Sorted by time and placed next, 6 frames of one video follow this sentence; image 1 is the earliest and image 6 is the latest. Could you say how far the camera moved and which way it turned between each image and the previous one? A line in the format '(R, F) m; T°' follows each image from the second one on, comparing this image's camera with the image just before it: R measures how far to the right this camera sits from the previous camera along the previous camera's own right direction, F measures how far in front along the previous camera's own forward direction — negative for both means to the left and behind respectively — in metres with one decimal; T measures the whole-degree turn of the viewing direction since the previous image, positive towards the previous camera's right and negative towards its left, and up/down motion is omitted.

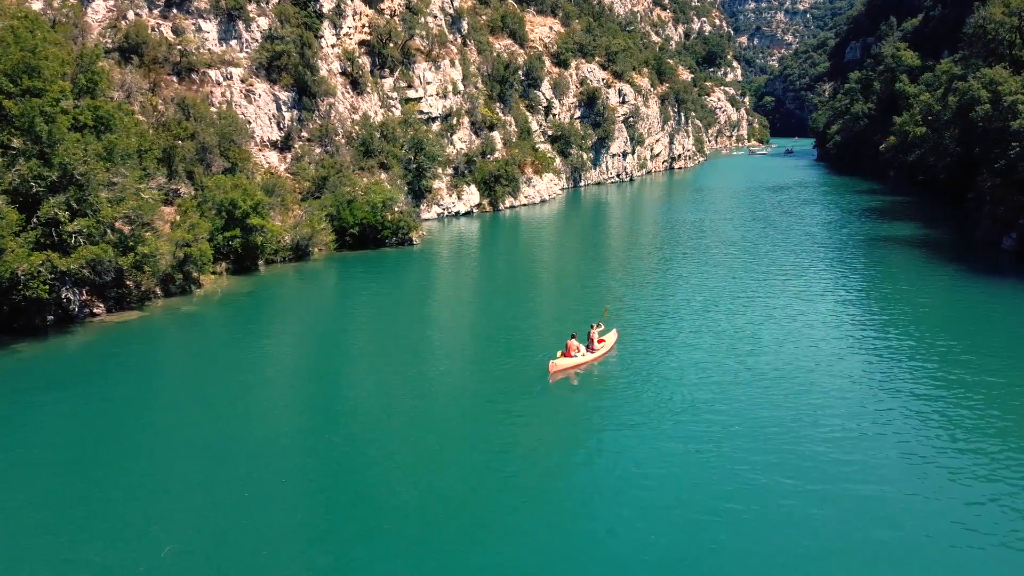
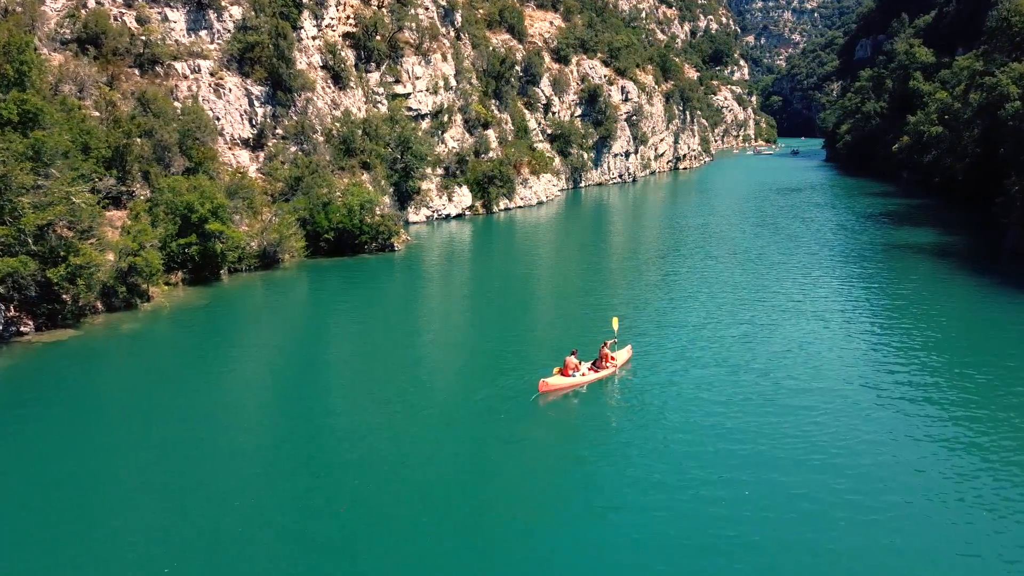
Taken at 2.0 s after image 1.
(+1.1, +3.8) m; 0°
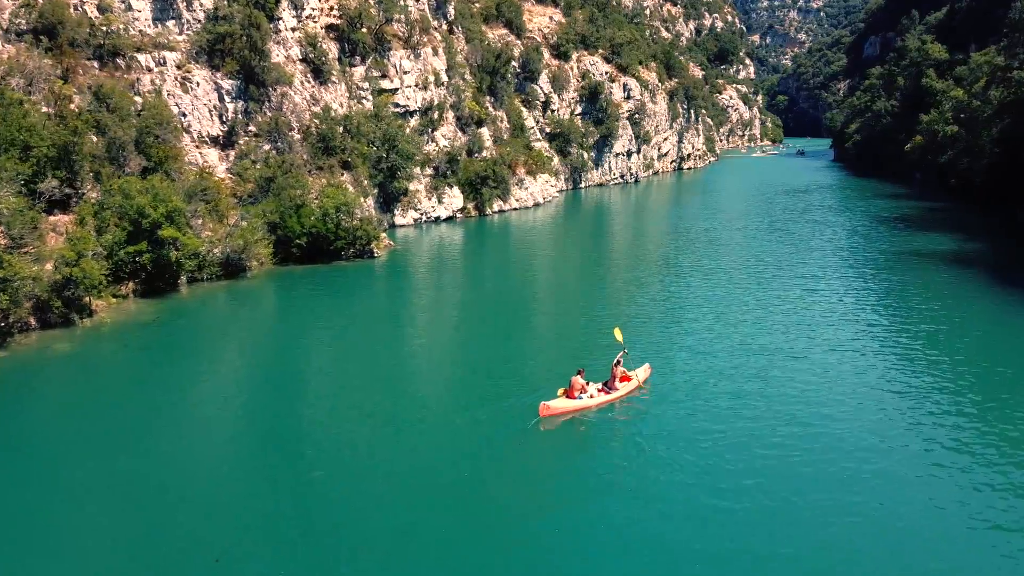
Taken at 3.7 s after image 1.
(+0.9, +3.5) m; 0°
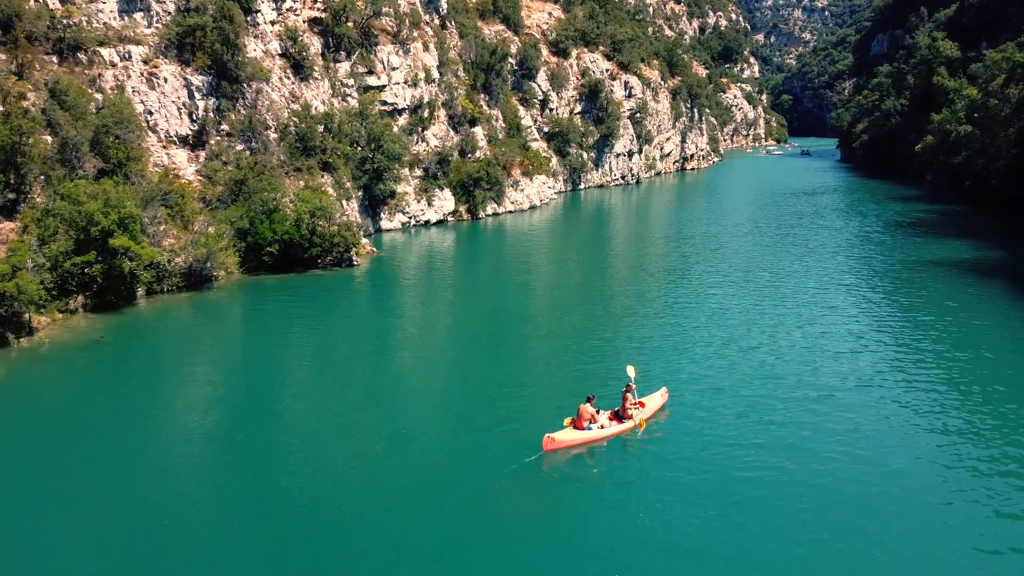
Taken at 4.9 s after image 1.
(+0.8, +3.0) m; 0°
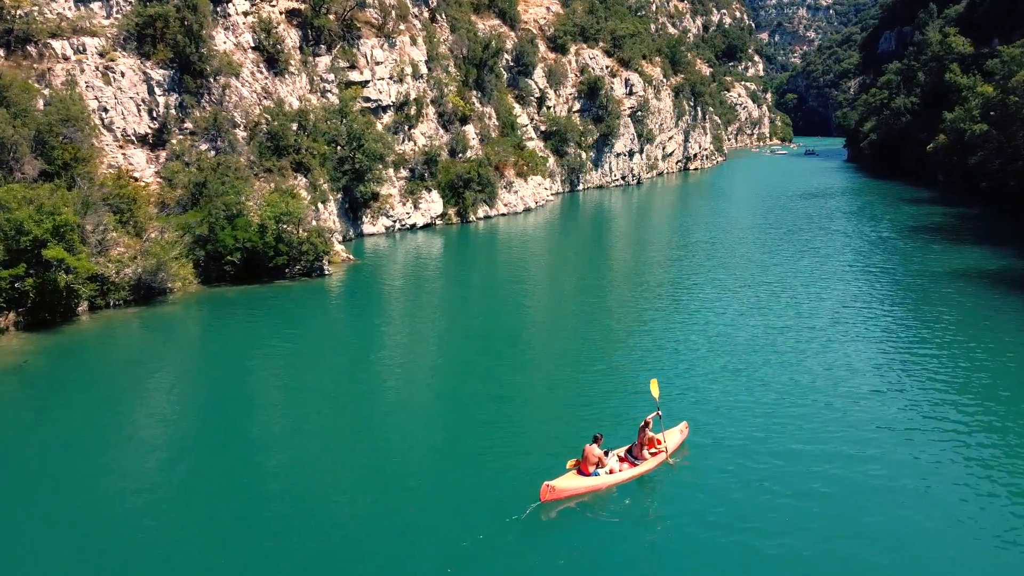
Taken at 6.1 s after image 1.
(+0.9, +3.3) m; 0°
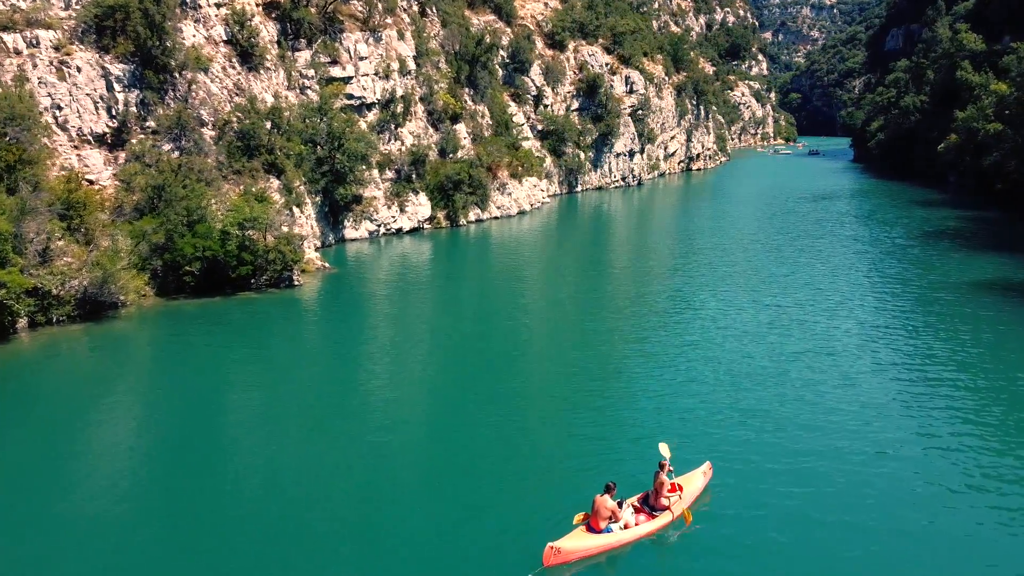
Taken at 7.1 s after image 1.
(+0.8, +2.9) m; 0°
